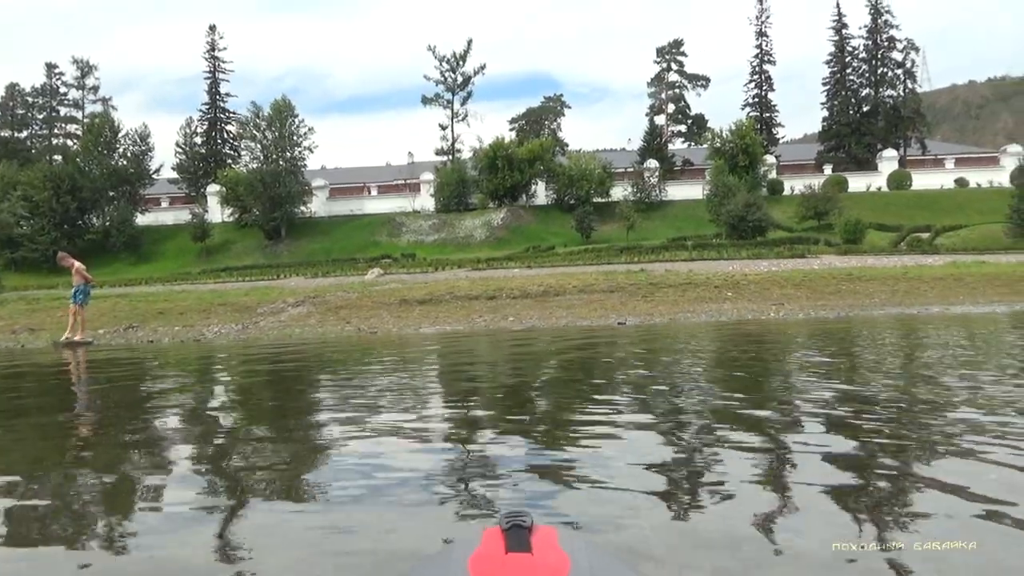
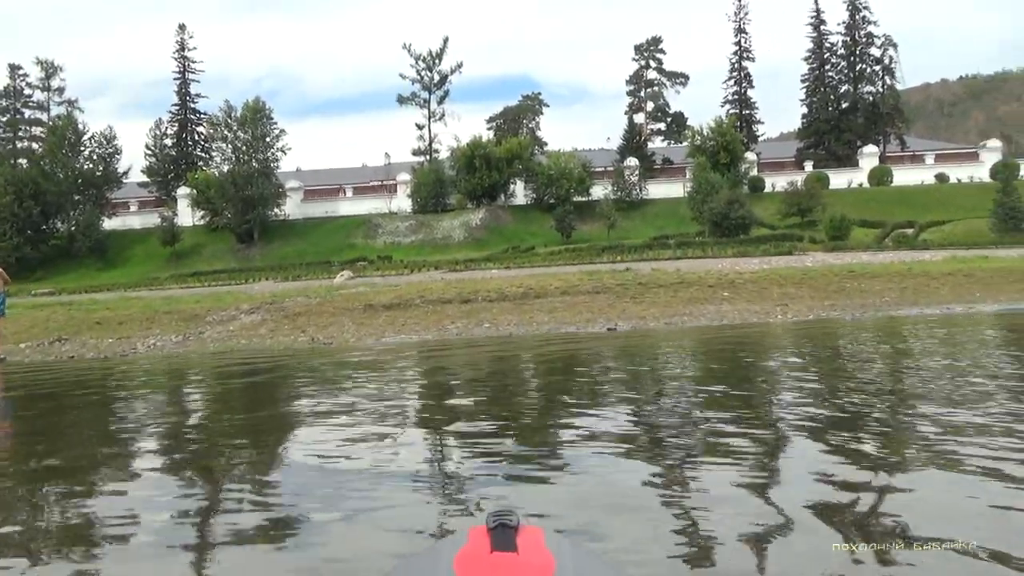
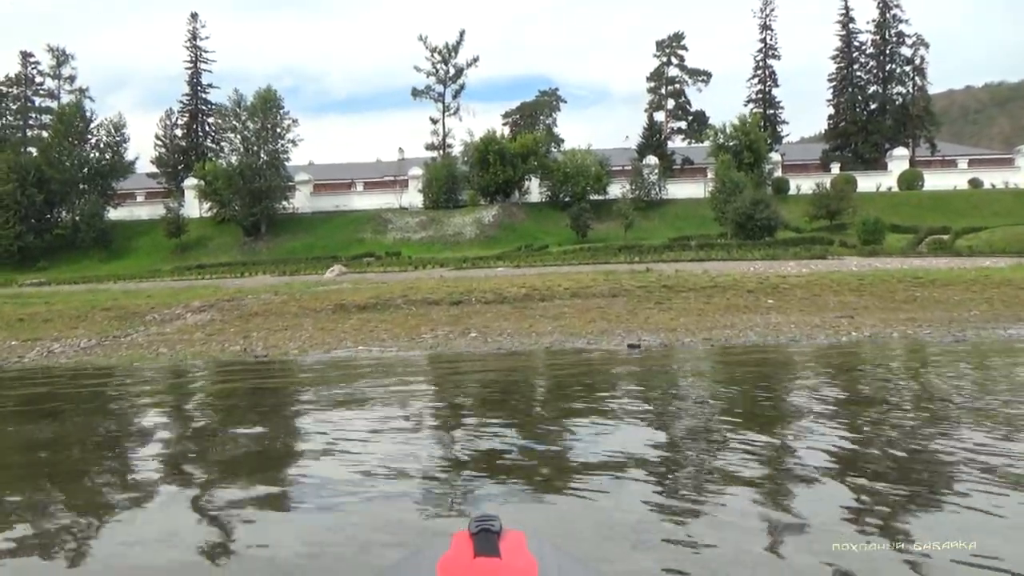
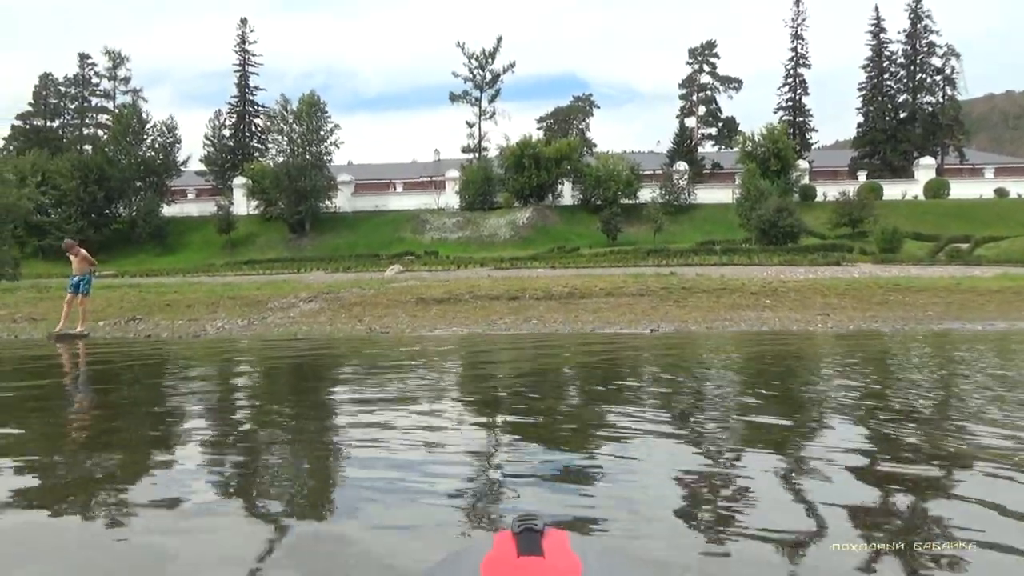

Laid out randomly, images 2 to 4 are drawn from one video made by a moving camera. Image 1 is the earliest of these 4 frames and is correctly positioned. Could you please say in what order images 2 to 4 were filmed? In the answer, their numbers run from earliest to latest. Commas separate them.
4, 2, 3
